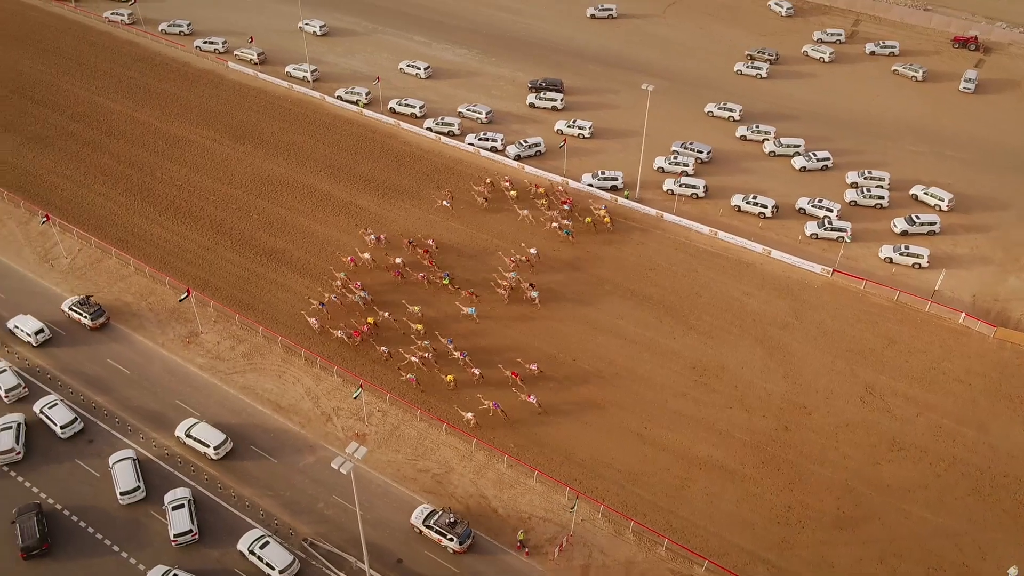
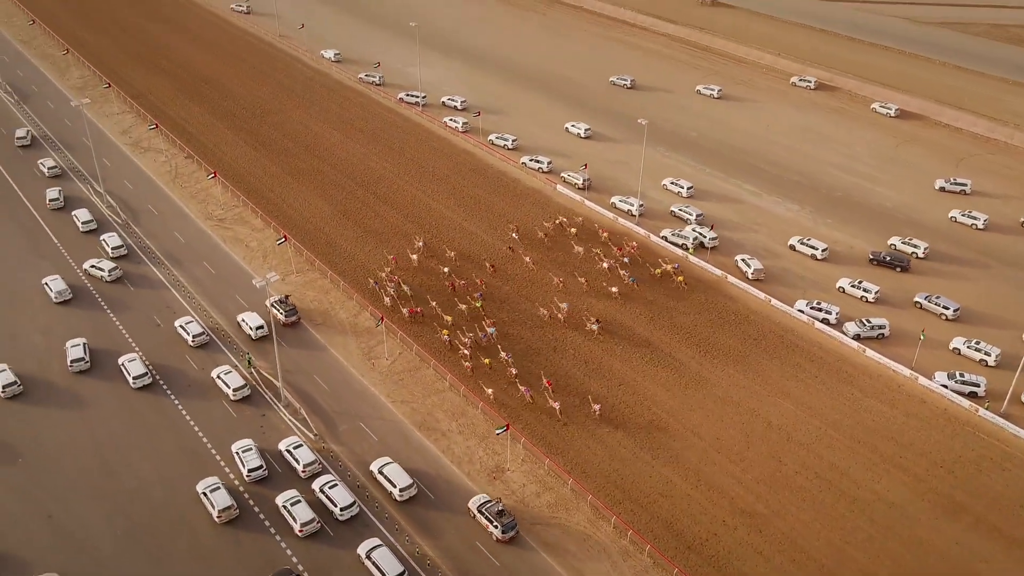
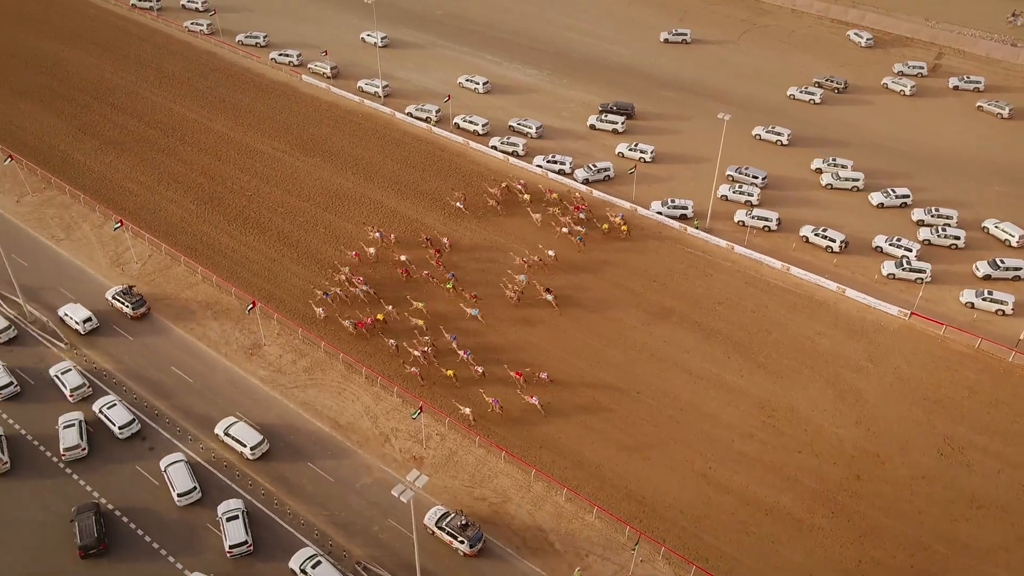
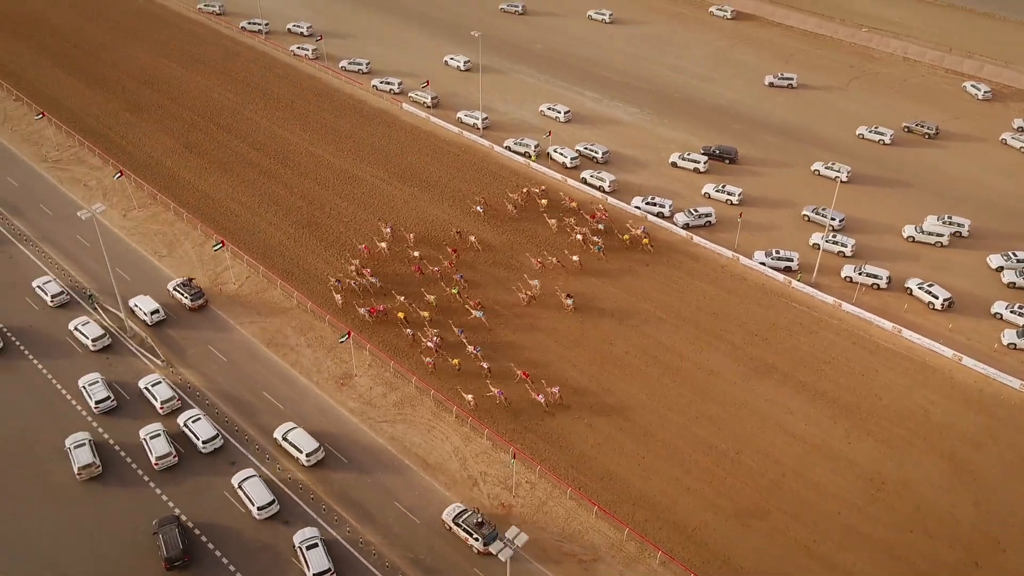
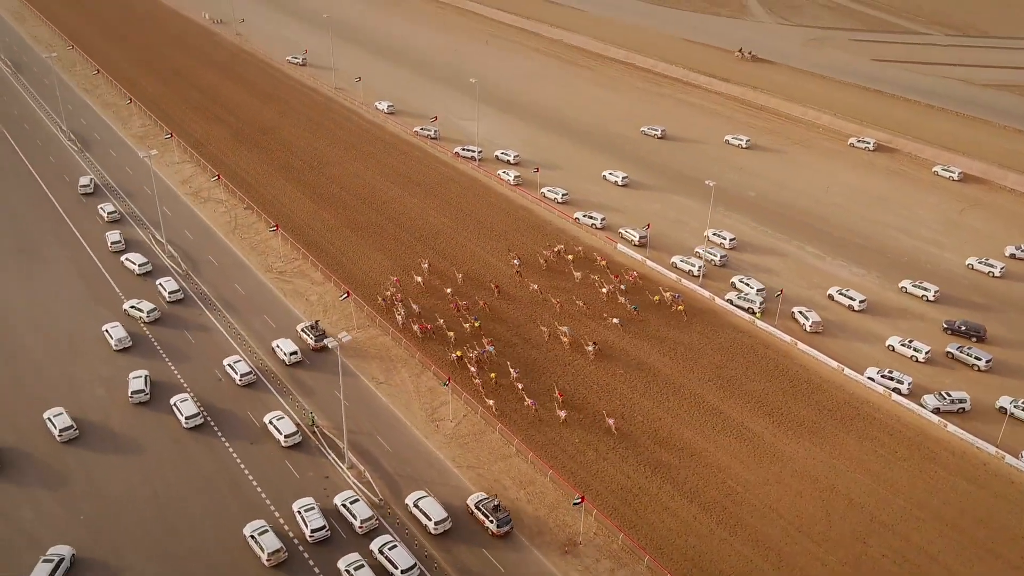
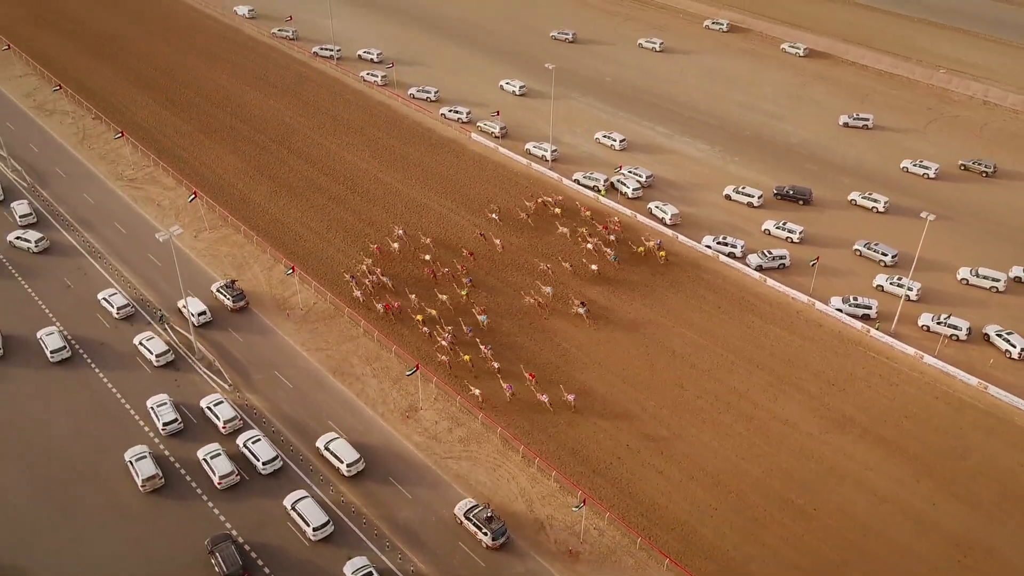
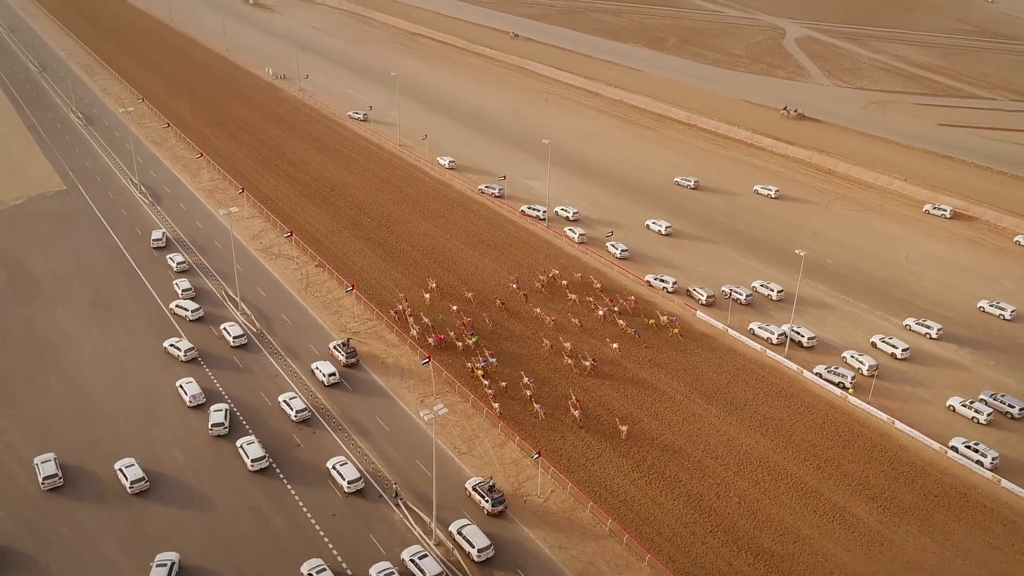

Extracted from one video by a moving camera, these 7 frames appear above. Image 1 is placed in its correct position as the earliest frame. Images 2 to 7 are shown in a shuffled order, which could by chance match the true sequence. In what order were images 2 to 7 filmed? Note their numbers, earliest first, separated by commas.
3, 4, 6, 2, 5, 7
